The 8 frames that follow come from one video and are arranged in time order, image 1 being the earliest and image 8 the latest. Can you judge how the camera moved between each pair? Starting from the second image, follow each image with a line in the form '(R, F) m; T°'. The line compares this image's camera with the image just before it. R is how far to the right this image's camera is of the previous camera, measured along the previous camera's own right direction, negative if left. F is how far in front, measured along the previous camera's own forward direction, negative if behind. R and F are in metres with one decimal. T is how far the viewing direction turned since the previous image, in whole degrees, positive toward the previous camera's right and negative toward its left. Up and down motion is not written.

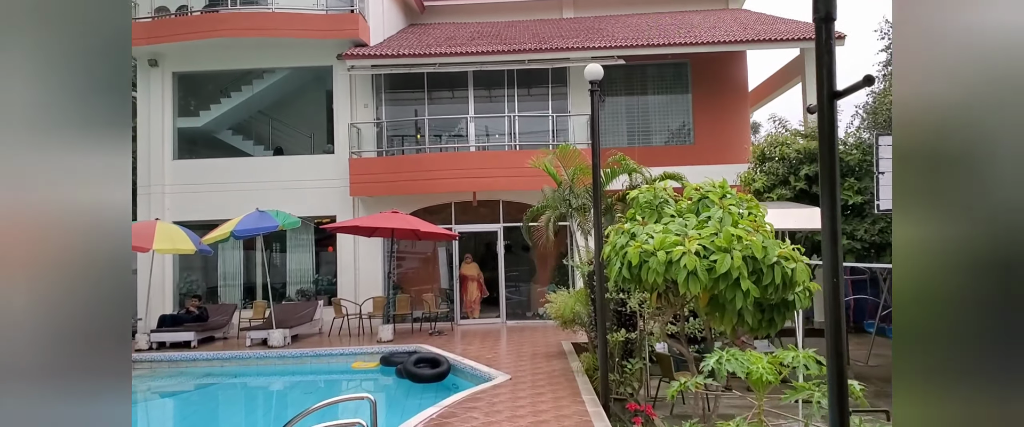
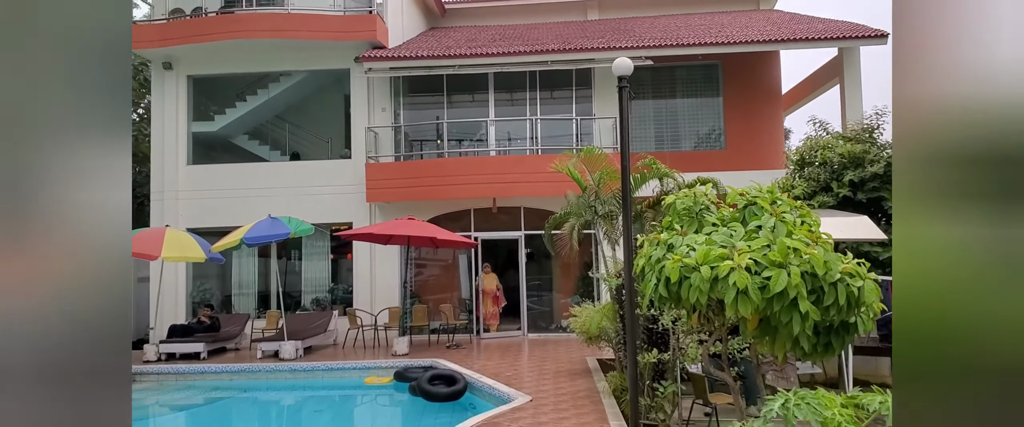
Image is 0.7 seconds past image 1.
(0.0, +0.5) m; -2°
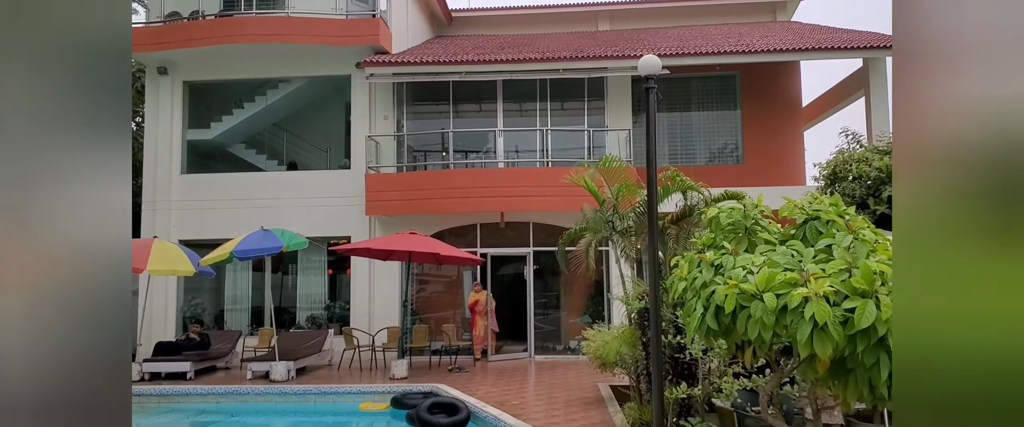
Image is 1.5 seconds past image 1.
(-0.1, +0.7) m; 0°
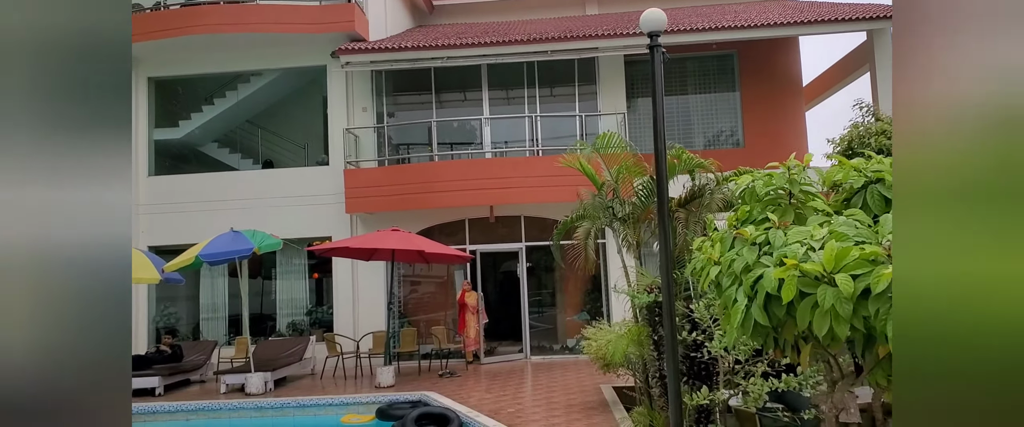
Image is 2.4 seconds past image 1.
(0.0, +0.7) m; +1°
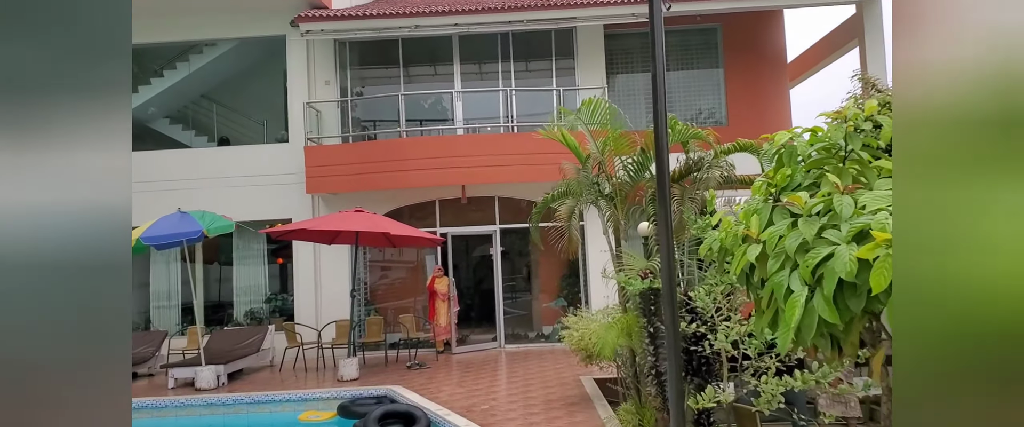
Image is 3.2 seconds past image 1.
(0.0, +0.7) m; +2°
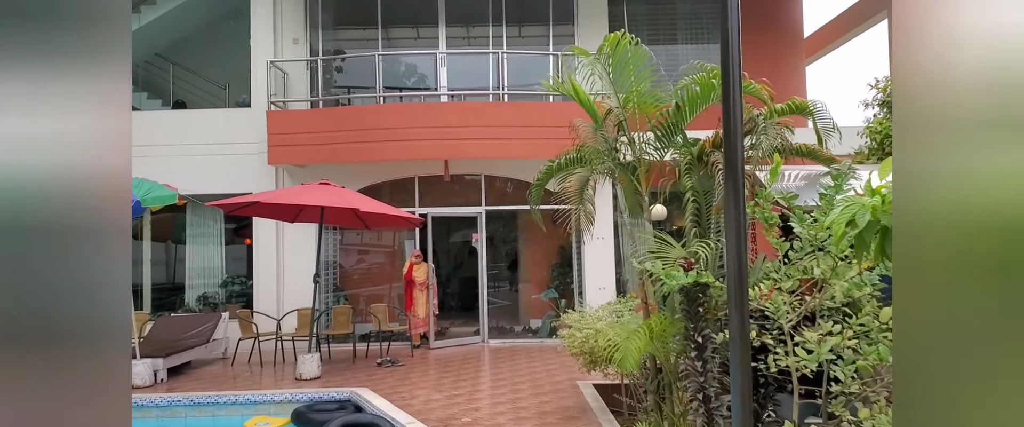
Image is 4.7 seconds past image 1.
(-0.1, +1.2) m; +1°
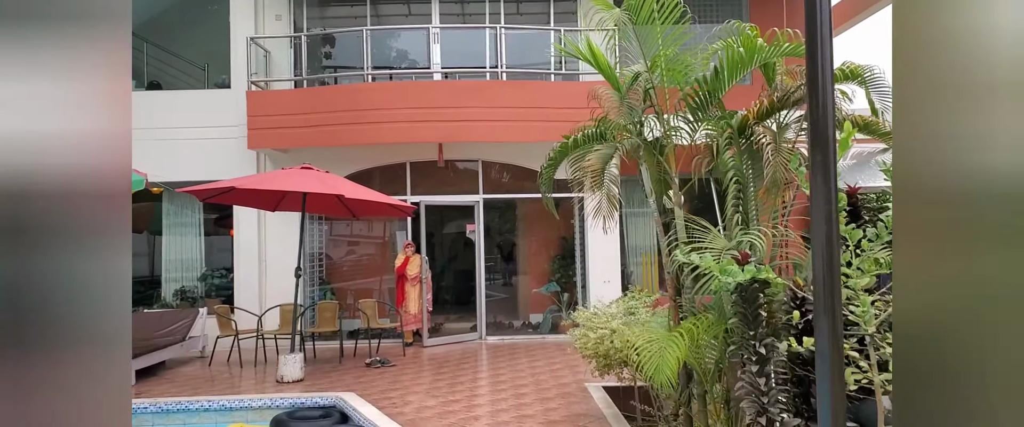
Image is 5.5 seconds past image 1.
(-0.1, +0.6) m; +1°
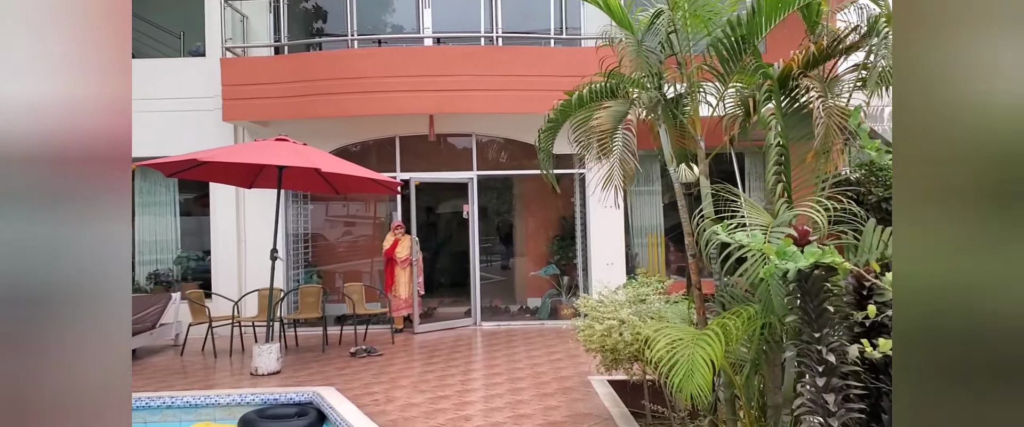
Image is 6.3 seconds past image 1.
(0.0, +0.6) m; 0°
